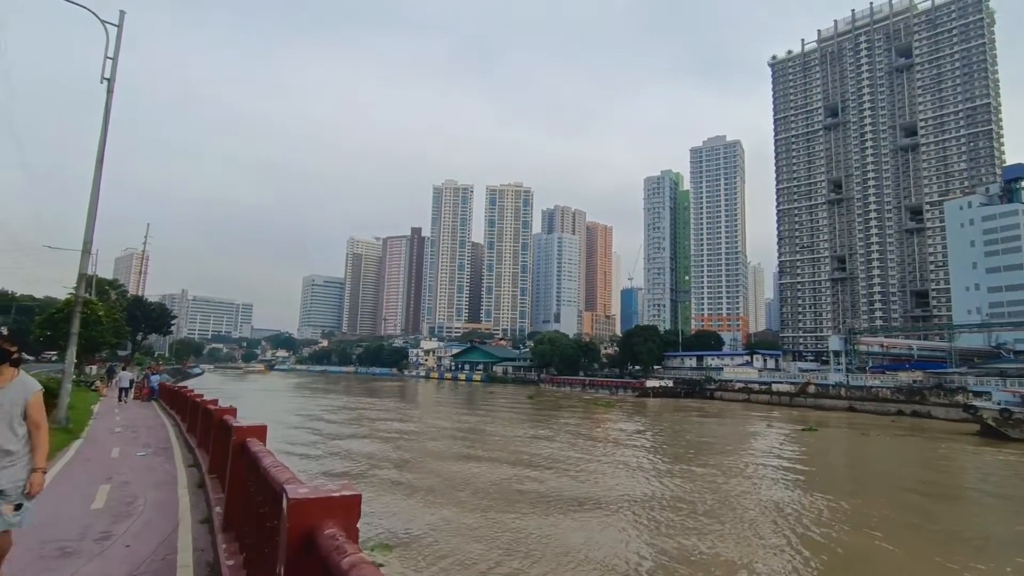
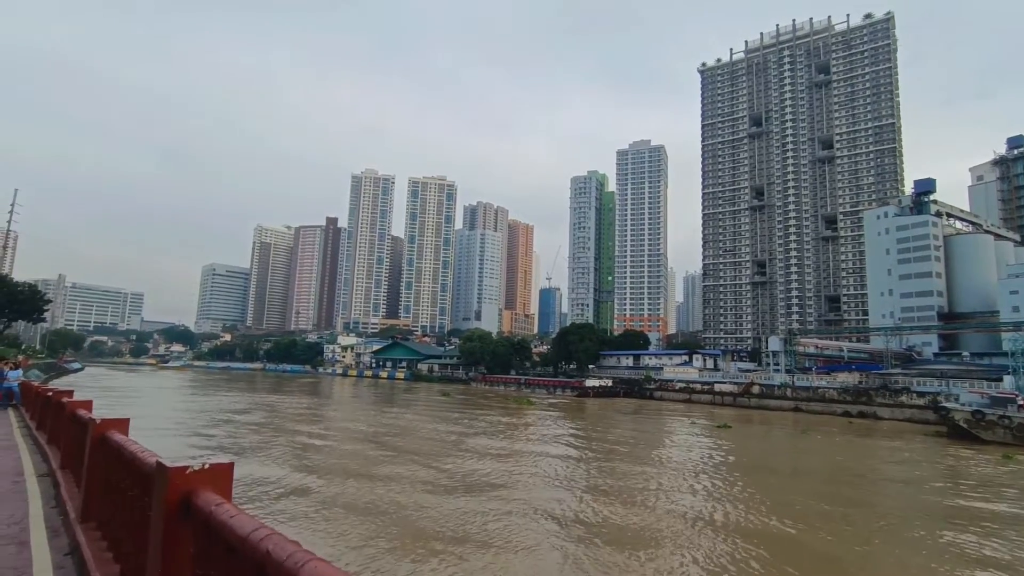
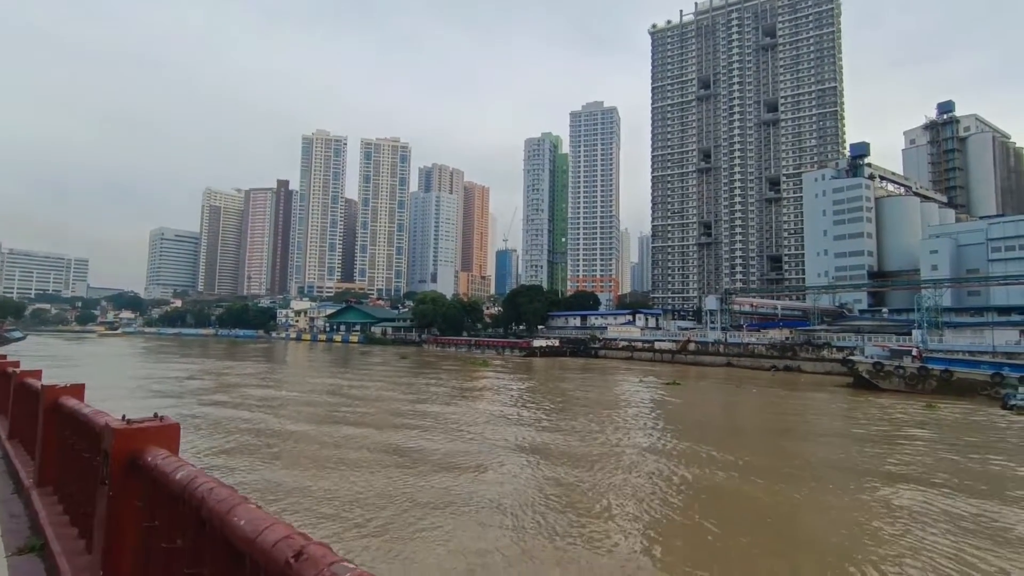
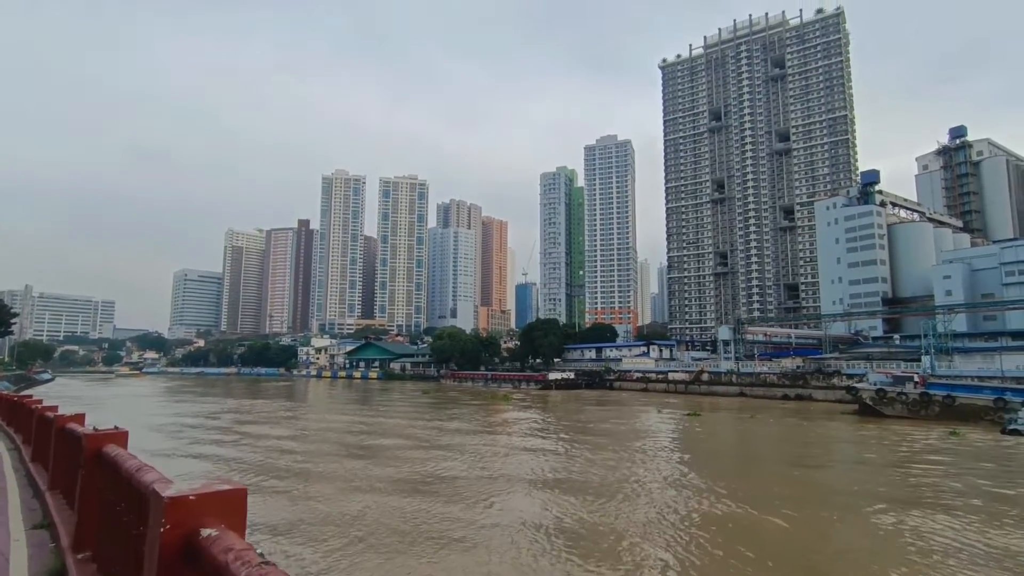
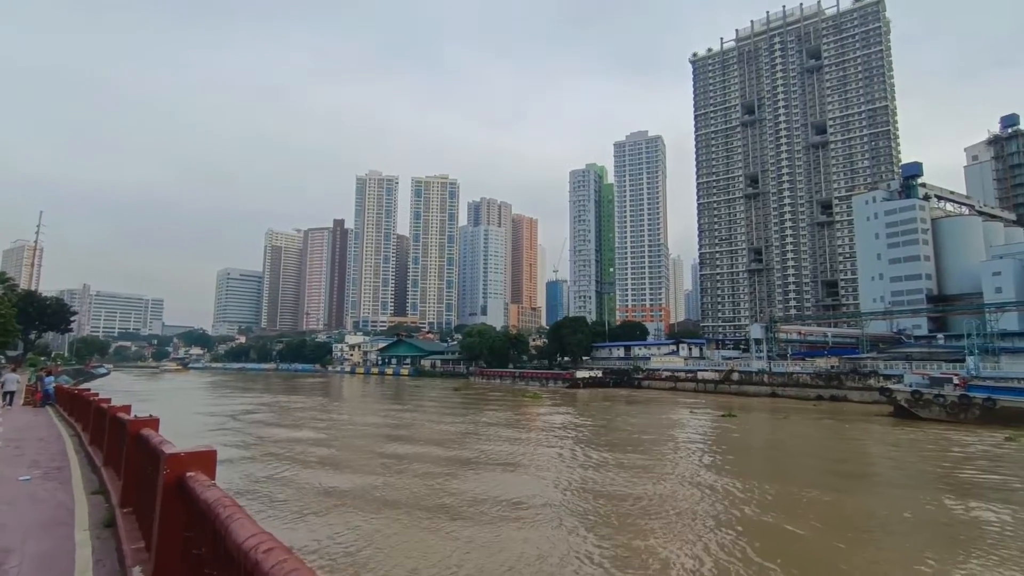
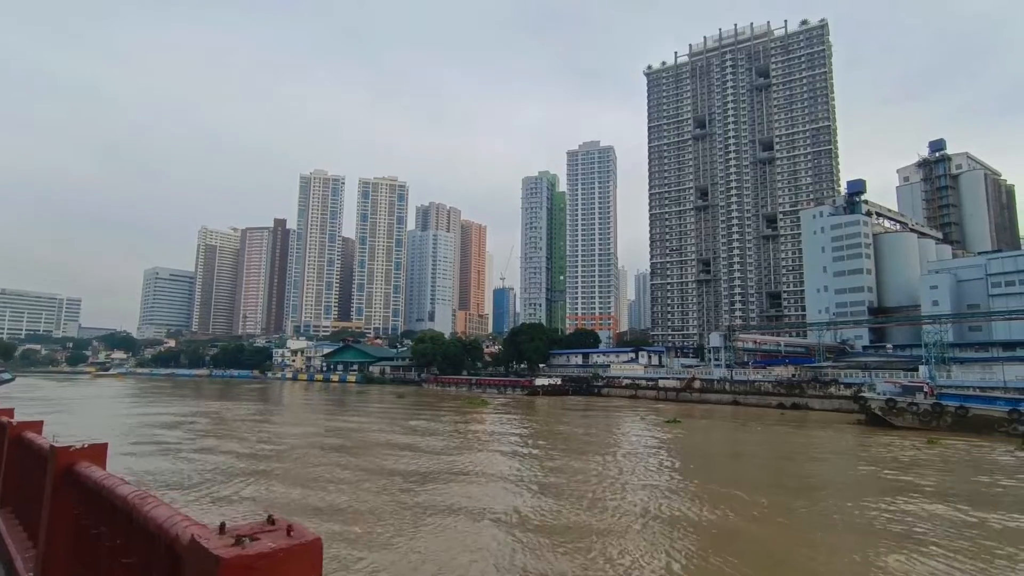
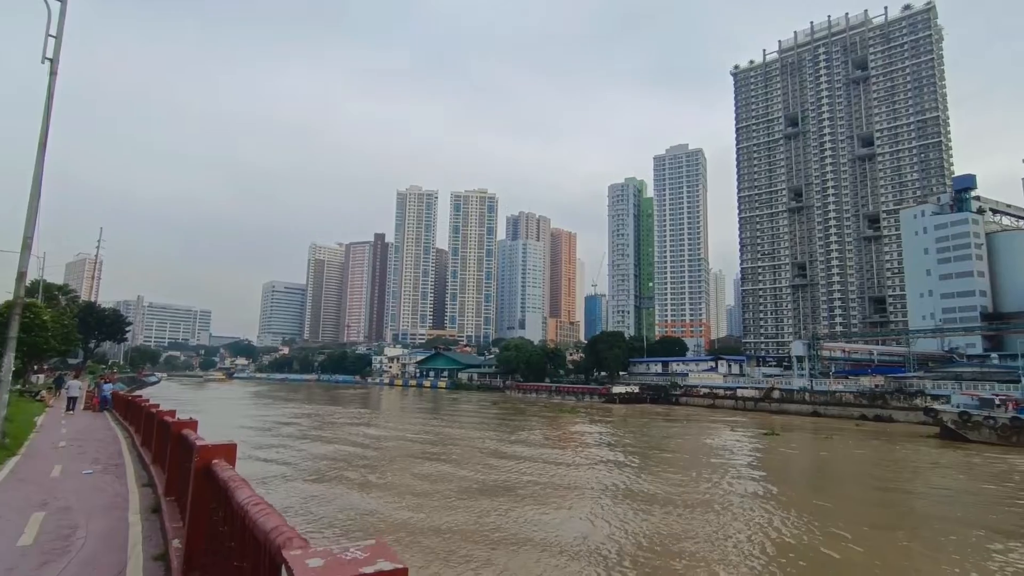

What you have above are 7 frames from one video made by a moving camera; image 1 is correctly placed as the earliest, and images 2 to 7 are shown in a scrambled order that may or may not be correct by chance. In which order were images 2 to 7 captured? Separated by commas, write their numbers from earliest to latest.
7, 5, 4, 3, 6, 2
